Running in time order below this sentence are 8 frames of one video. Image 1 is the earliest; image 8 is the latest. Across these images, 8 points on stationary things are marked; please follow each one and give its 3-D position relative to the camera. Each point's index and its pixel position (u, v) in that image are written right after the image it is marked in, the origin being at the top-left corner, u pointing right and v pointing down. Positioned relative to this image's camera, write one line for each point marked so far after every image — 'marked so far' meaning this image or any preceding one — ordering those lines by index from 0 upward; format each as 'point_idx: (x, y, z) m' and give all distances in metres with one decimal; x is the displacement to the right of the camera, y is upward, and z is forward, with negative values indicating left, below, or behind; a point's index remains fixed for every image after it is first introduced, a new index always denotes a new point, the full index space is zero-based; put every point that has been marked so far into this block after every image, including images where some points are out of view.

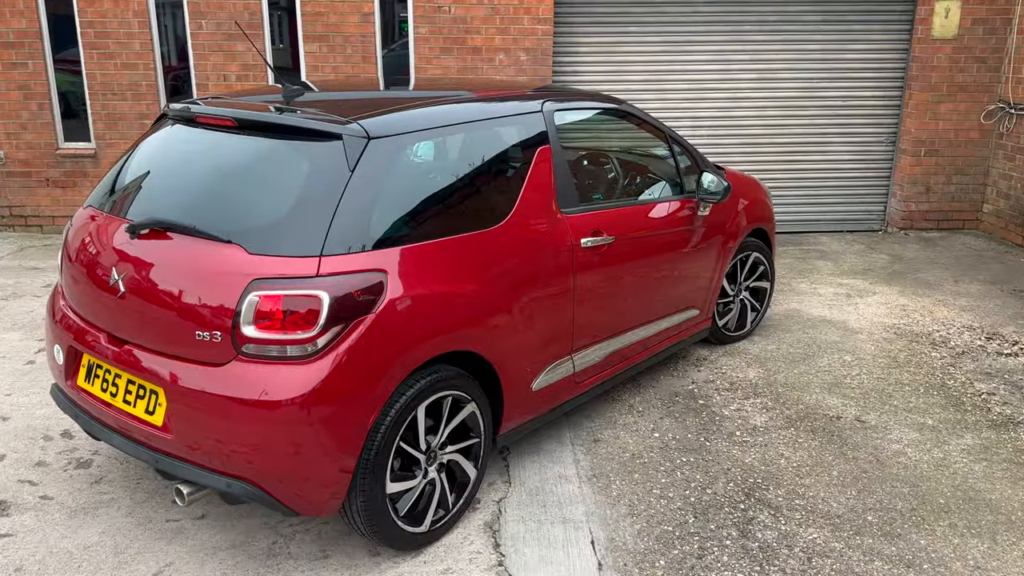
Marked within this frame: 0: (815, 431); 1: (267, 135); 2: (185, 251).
0: (+1.3, -0.6, +3.6) m
1: (-0.8, +0.5, +2.7) m
2: (-0.9, +0.1, +2.5) m
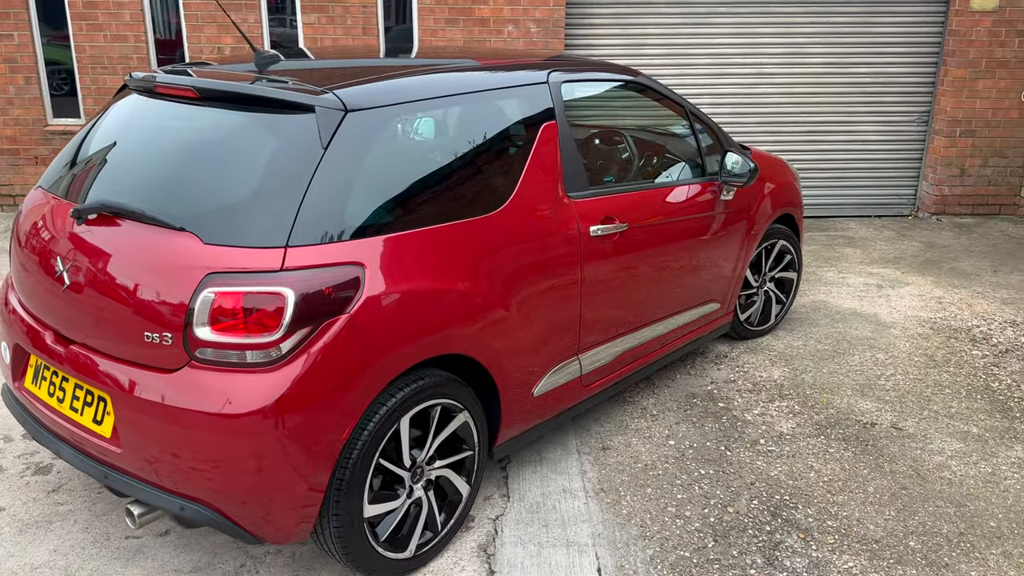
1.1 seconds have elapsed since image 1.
0: (+1.3, -0.6, +3.2) m
1: (-0.8, +0.5, +2.4) m
2: (-1.0, +0.1, +2.2) m
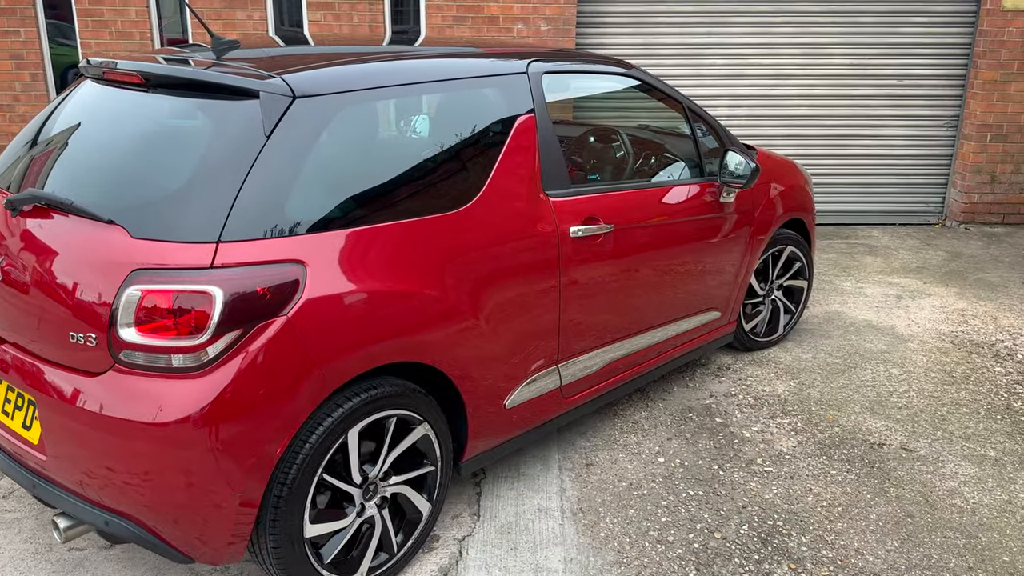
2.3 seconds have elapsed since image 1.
0: (+1.2, -0.6, +3.0) m
1: (-0.9, +0.5, +2.2) m
2: (-1.1, +0.1, +2.0) m
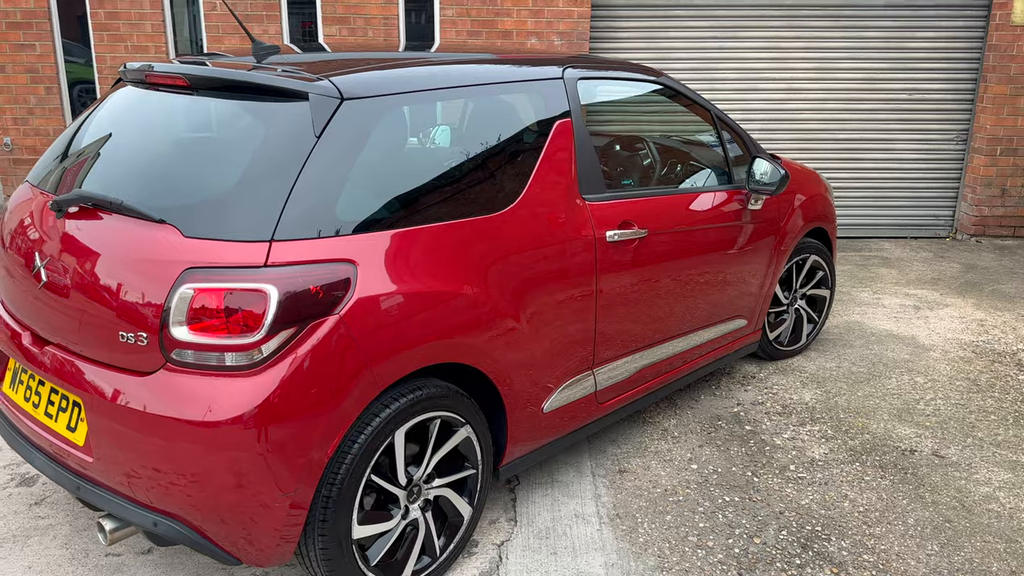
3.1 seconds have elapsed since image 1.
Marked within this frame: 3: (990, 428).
0: (+1.3, -0.6, +3.0) m
1: (-0.7, +0.5, +2.2) m
2: (-0.9, +0.1, +2.0) m
3: (+1.8, -0.5, +3.3) m
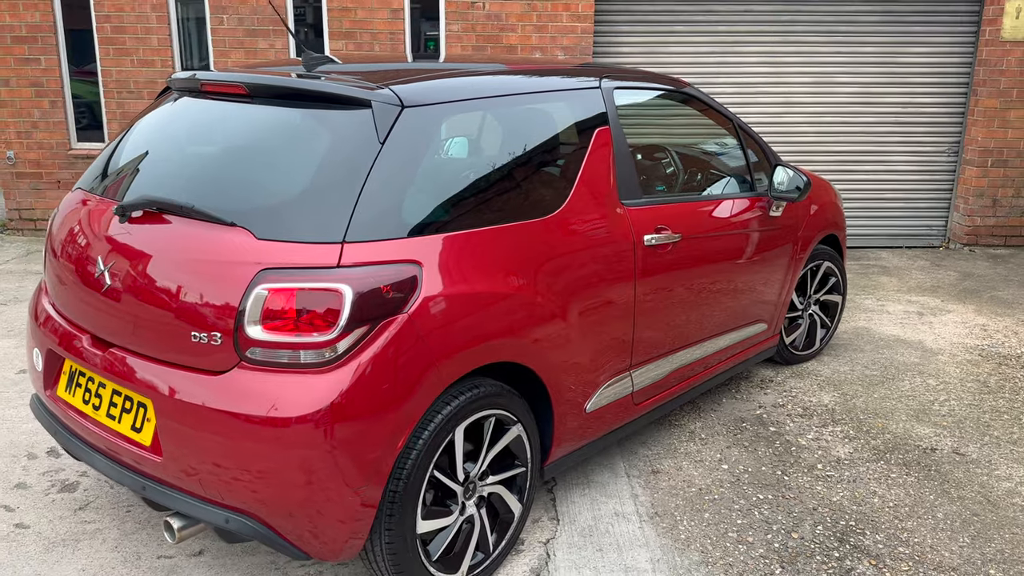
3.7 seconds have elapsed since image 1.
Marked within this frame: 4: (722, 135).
0: (+1.4, -0.6, +3.1) m
1: (-0.6, +0.5, +2.3) m
2: (-0.8, +0.1, +2.1) m
3: (+2.0, -0.6, +3.4) m
4: (+0.9, +0.6, +3.6) m
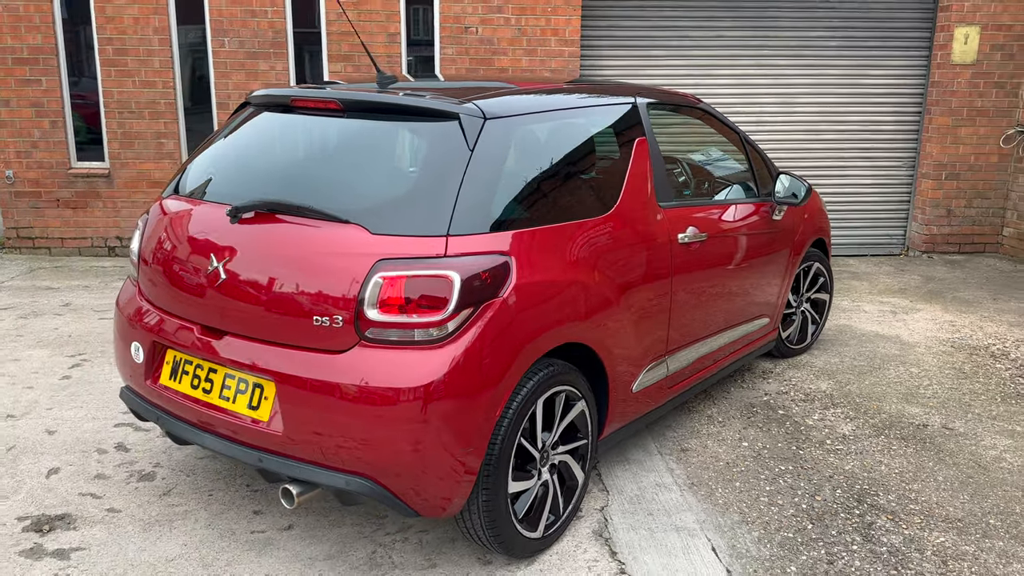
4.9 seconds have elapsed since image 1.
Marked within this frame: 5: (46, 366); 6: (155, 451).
0: (+1.6, -0.6, +3.5) m
1: (-0.4, +0.5, +2.6) m
2: (-0.6, +0.1, +2.3) m
3: (+2.1, -0.5, +3.8) m
4: (+1.0, +0.6, +4.0) m
5: (-2.3, -0.4, +4.1) m
6: (-1.4, -0.6, +3.2) m
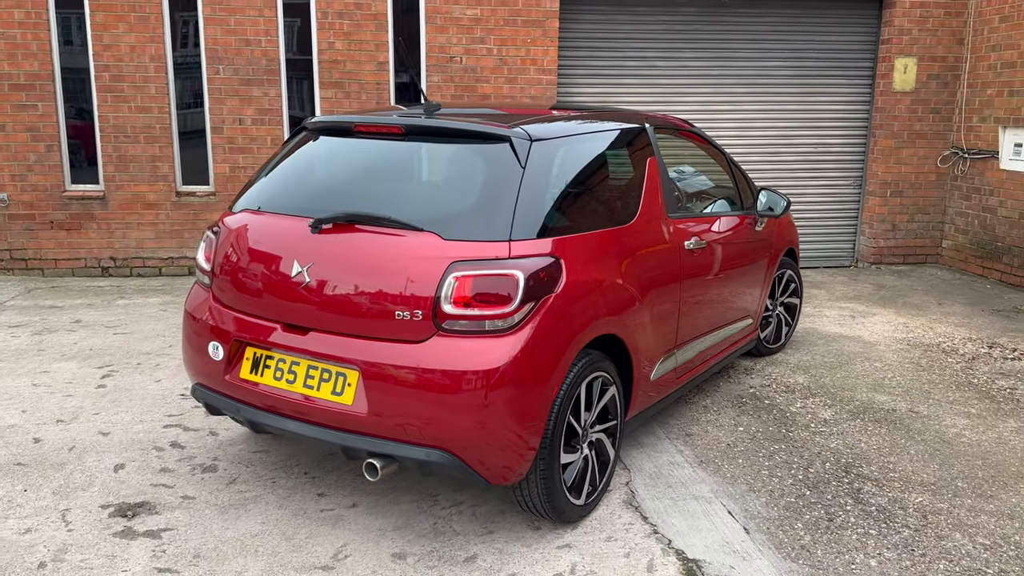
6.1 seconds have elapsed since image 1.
0: (+1.7, -0.6, +3.9) m
1: (-0.3, +0.5, +2.9) m
2: (-0.4, +0.1, +2.7) m
3: (+2.2, -0.5, +4.3) m
4: (+1.0, +0.6, +4.4) m
5: (-2.2, -0.4, +4.4) m
6: (-1.2, -0.6, +3.5) m
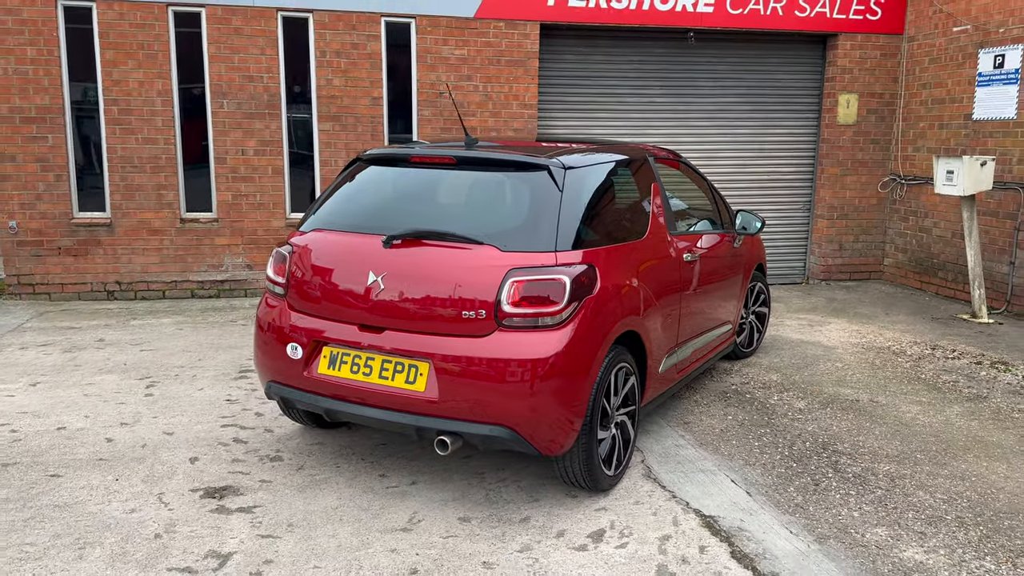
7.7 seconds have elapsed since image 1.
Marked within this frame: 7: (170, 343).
0: (+1.8, -0.6, +4.5) m
1: (-0.1, +0.5, +3.4) m
2: (-0.3, +0.1, +3.2) m
3: (+2.2, -0.6, +5.0) m
4: (+1.1, +0.5, +5.1) m
5: (-2.1, -0.5, +4.7) m
6: (-1.1, -0.7, +3.9) m
7: (-2.3, -0.4, +5.7) m
